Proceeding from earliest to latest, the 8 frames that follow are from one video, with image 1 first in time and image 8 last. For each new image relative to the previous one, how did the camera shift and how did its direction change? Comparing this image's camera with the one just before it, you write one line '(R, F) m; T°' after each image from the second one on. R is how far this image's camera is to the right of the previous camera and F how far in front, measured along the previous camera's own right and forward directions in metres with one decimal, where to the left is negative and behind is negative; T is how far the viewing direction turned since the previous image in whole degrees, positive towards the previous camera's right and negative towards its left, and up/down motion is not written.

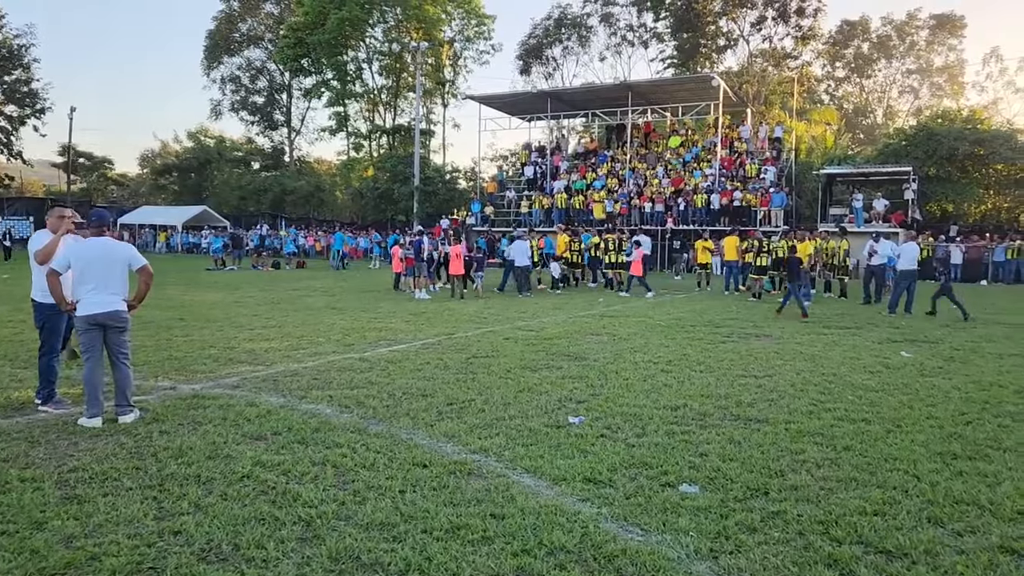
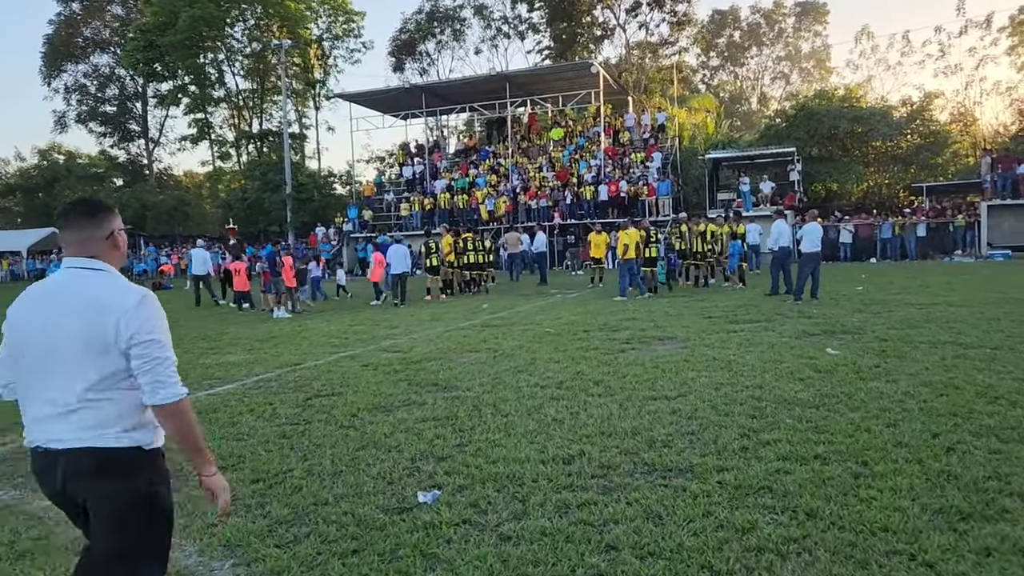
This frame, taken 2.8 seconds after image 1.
(+0.4, +1.8) m; +7°
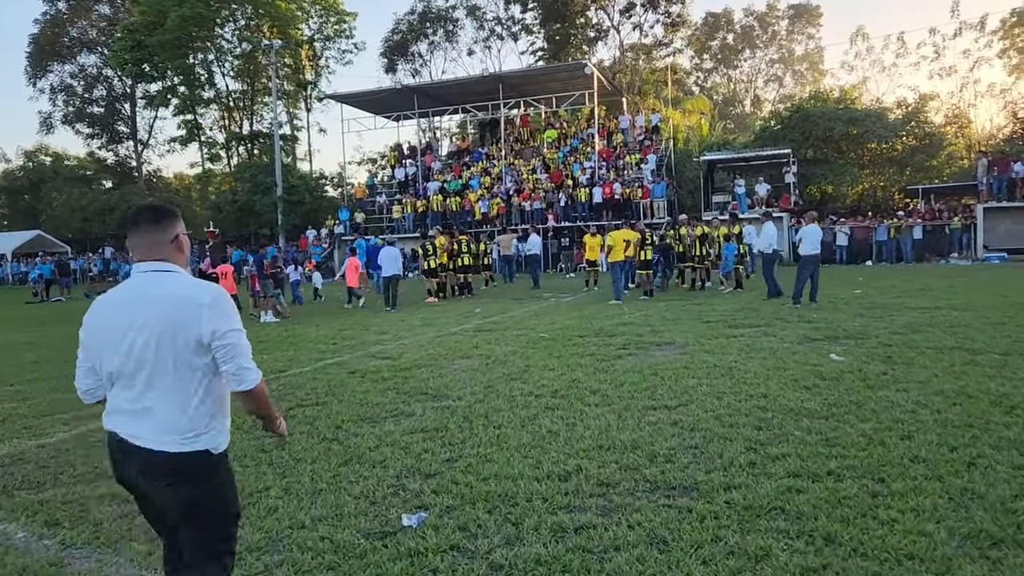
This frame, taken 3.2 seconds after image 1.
(0.0, +0.3) m; 0°
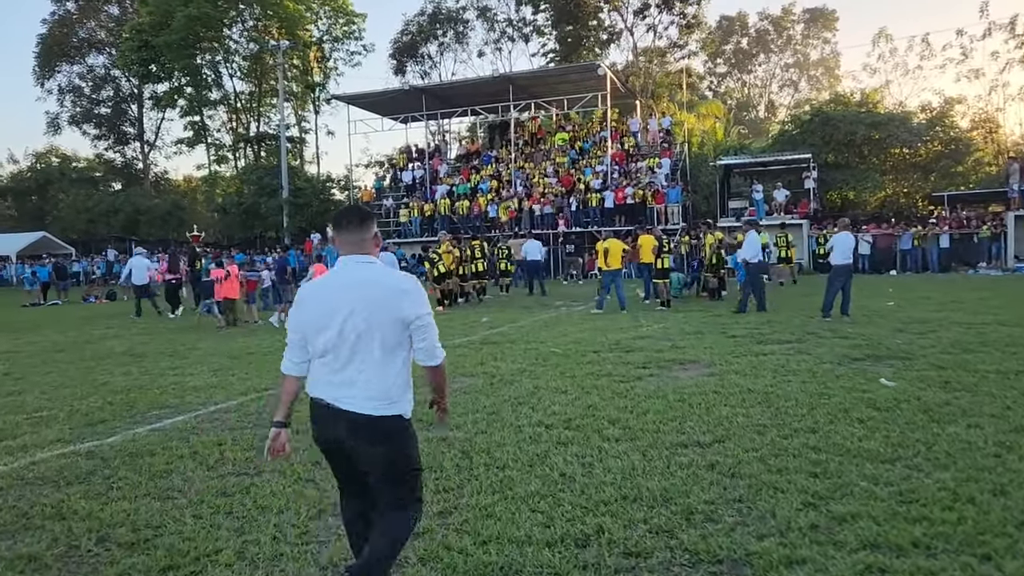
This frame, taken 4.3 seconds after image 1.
(0.0, +0.8) m; -1°
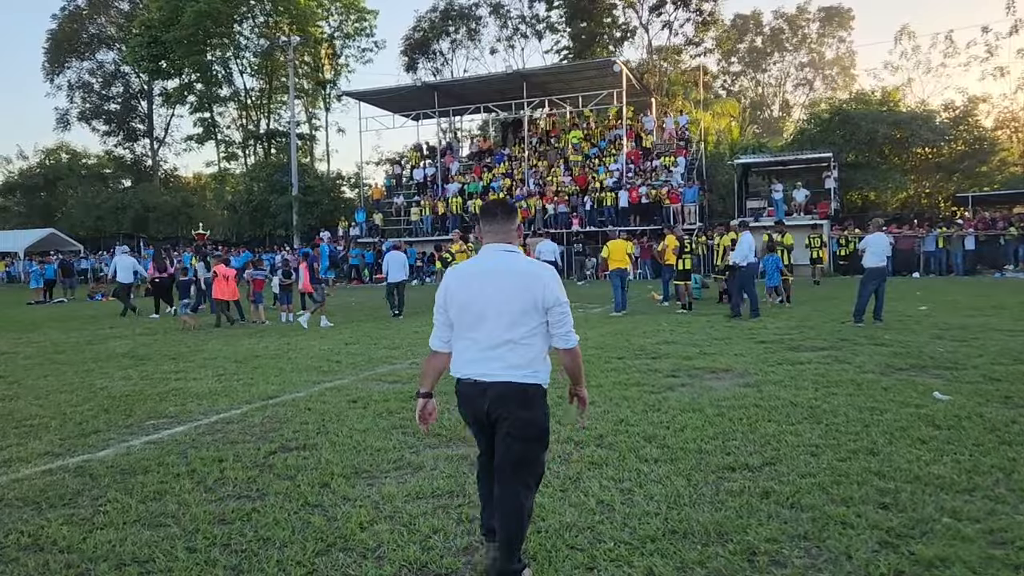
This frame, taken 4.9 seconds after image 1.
(-0.1, +0.5) m; -1°
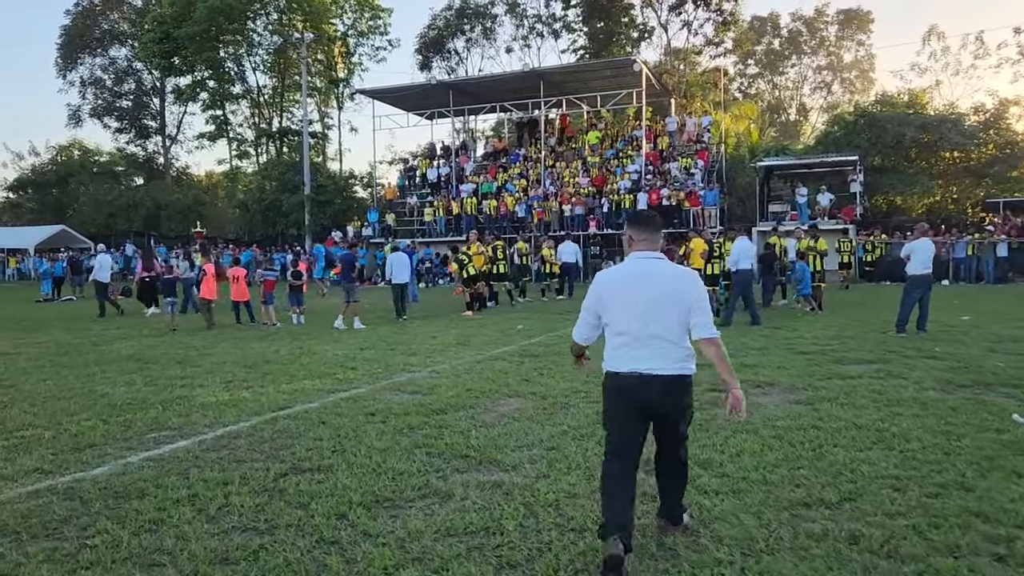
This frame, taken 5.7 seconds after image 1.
(-0.2, +0.6) m; -1°
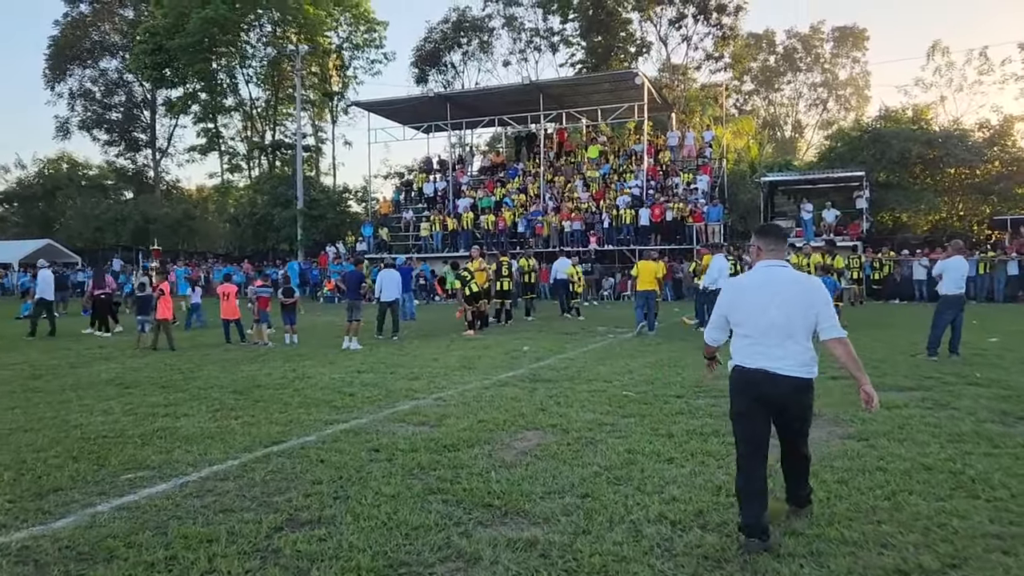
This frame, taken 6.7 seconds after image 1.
(-0.2, +0.6) m; +1°
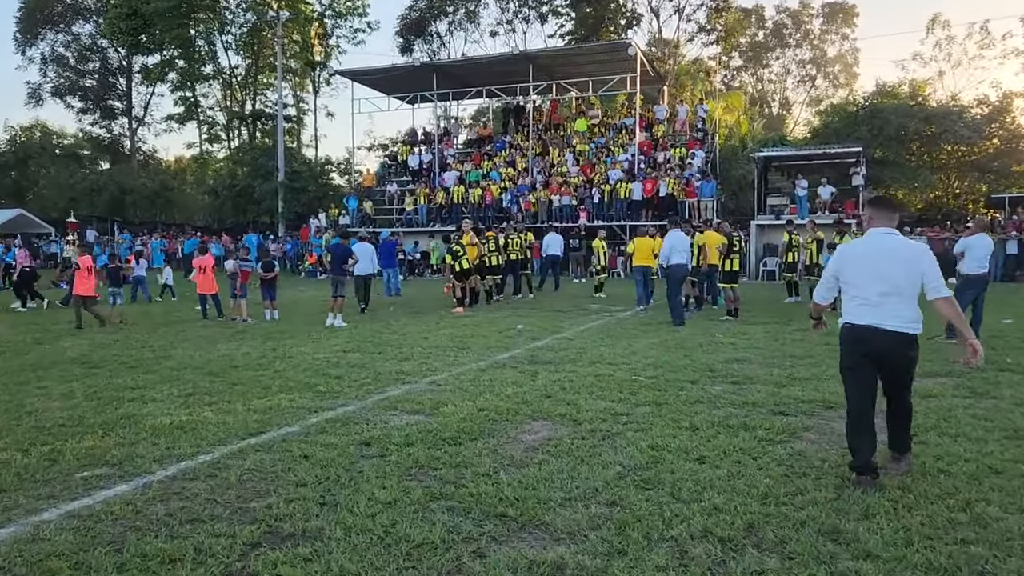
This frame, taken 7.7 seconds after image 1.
(-0.2, +0.7) m; +1°
